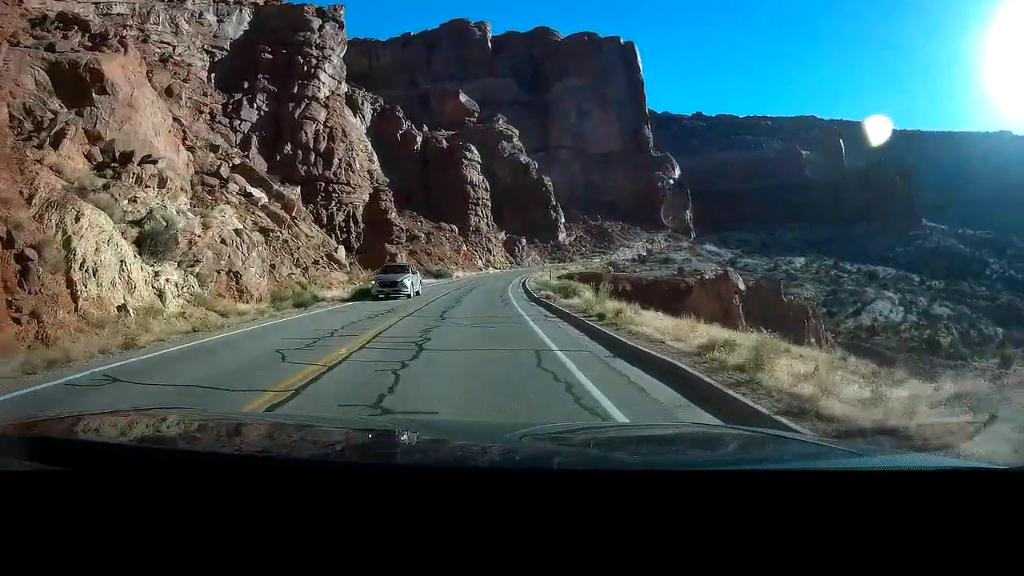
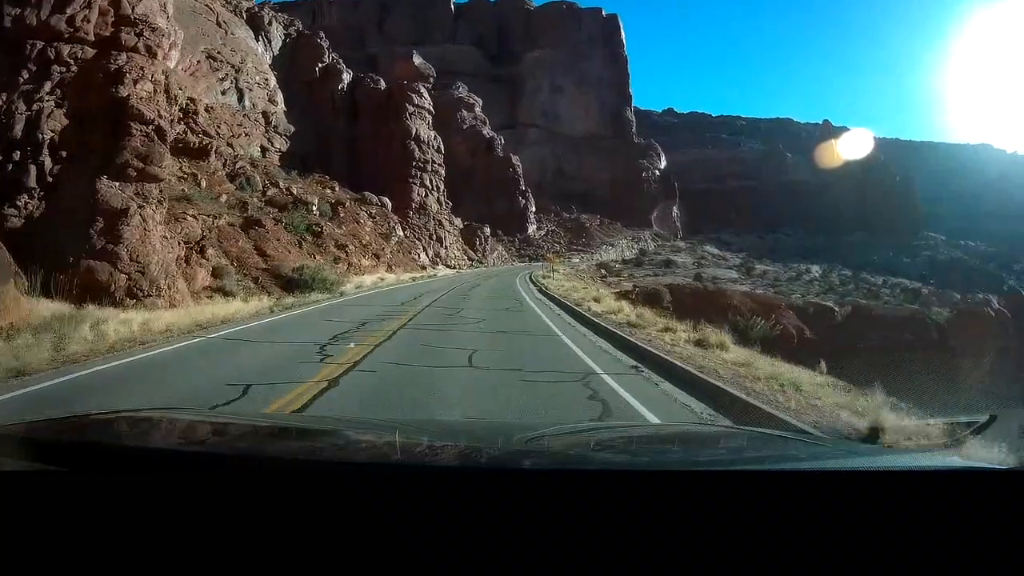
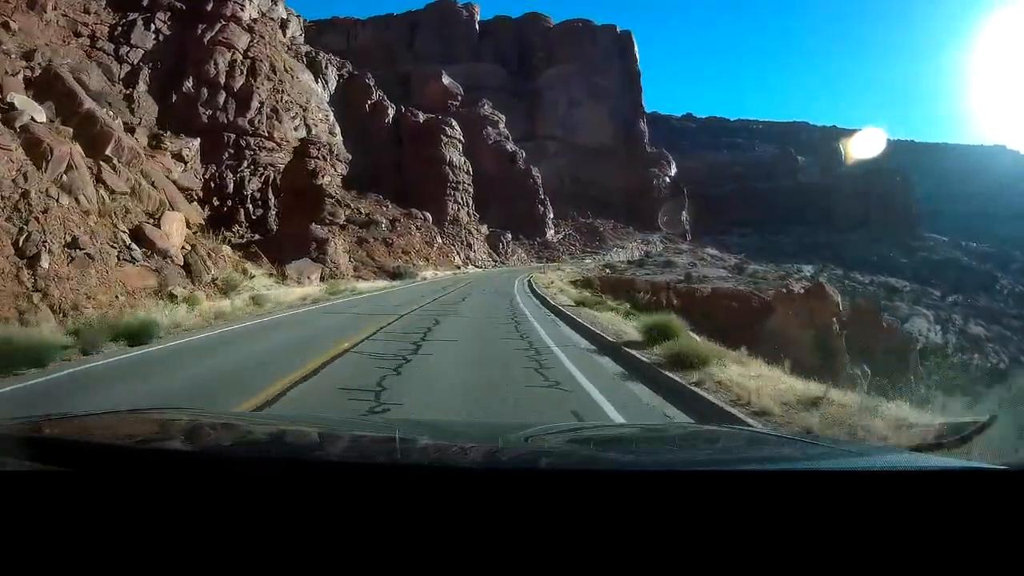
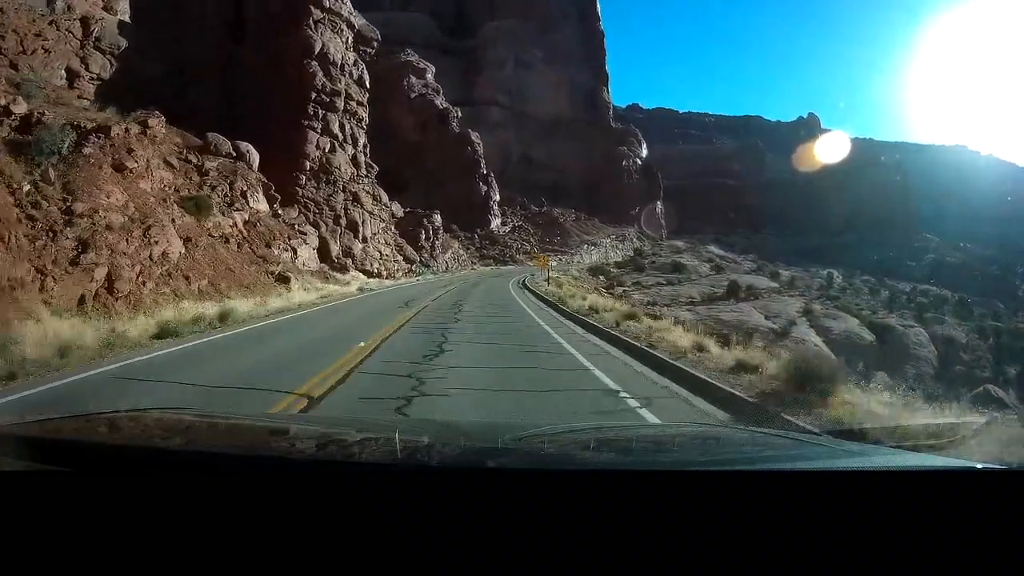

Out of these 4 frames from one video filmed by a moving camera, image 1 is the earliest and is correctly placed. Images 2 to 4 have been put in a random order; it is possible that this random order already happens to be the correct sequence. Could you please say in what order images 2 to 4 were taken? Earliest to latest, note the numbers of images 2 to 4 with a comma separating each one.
3, 2, 4
